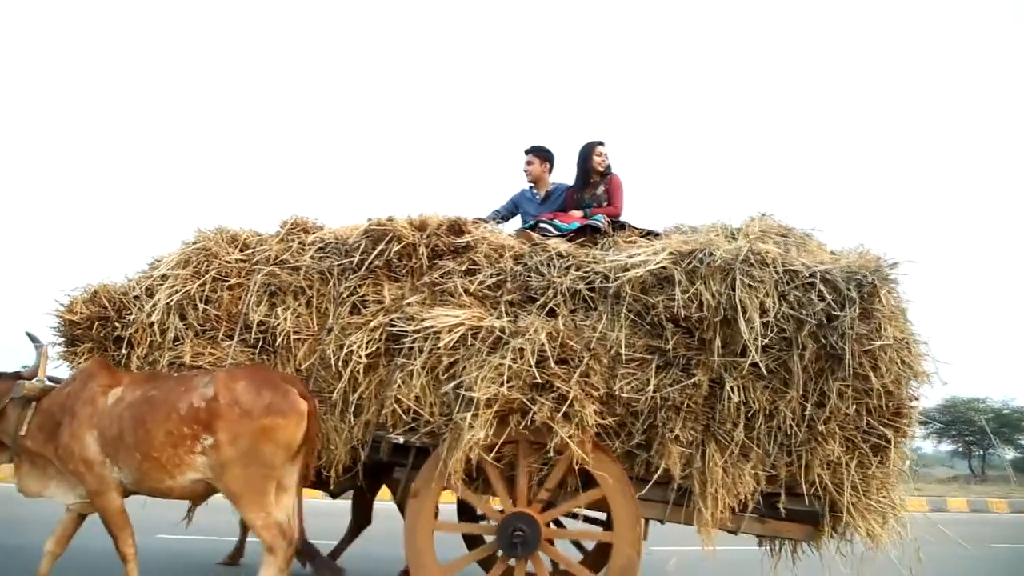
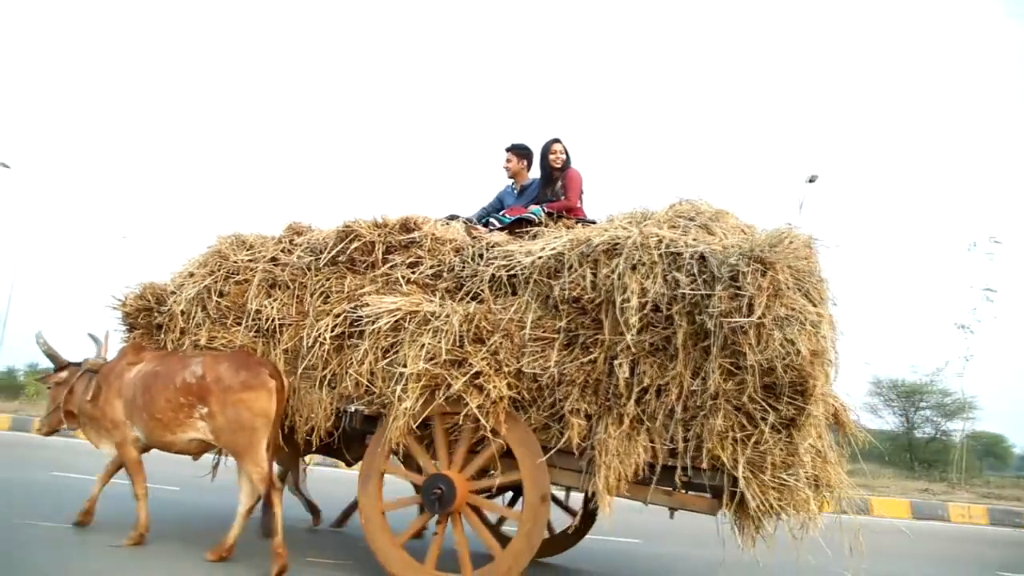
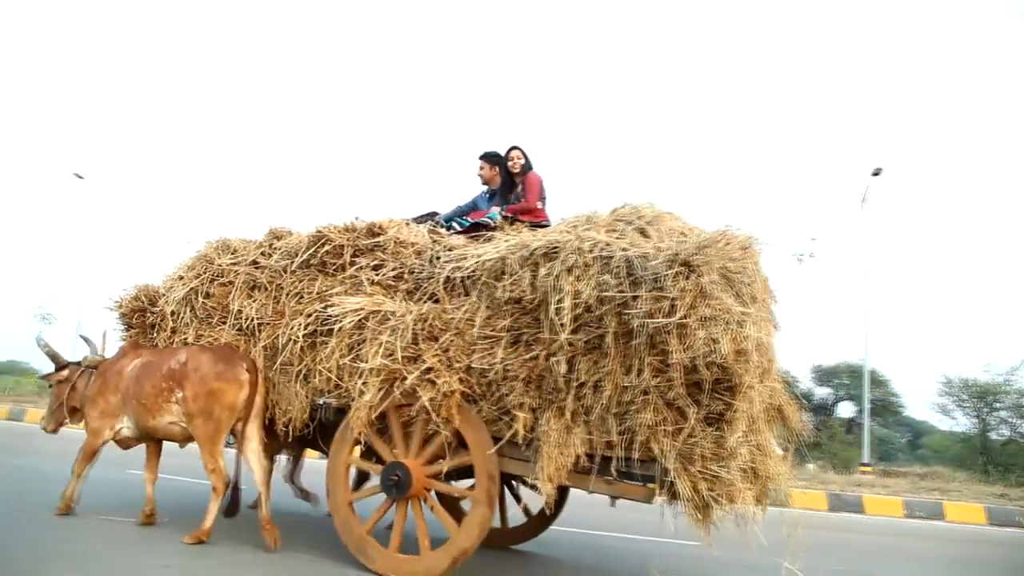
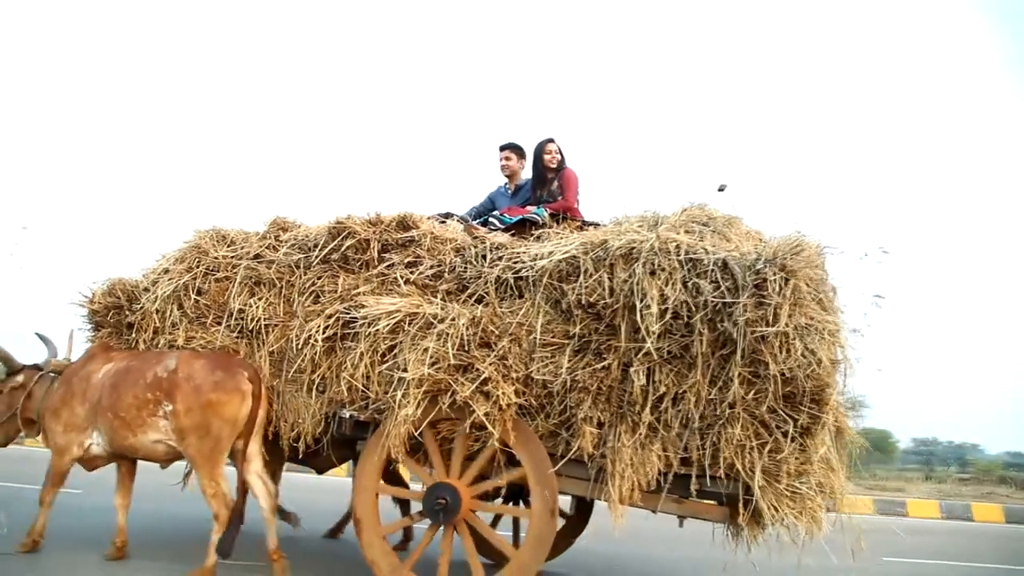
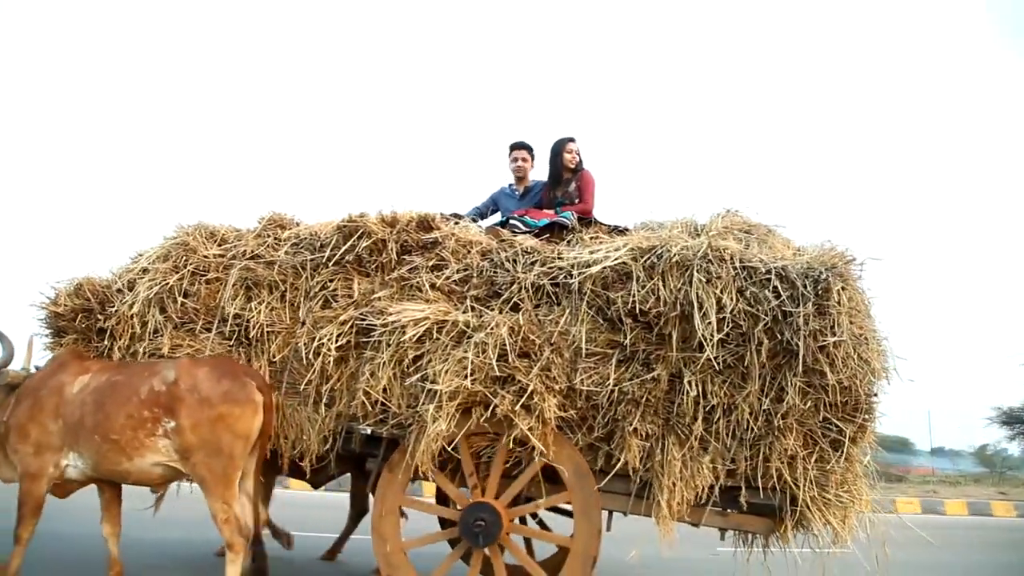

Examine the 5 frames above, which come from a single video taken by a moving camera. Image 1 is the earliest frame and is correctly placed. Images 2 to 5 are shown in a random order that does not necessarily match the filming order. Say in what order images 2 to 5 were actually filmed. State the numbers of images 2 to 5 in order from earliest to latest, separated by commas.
5, 4, 2, 3
